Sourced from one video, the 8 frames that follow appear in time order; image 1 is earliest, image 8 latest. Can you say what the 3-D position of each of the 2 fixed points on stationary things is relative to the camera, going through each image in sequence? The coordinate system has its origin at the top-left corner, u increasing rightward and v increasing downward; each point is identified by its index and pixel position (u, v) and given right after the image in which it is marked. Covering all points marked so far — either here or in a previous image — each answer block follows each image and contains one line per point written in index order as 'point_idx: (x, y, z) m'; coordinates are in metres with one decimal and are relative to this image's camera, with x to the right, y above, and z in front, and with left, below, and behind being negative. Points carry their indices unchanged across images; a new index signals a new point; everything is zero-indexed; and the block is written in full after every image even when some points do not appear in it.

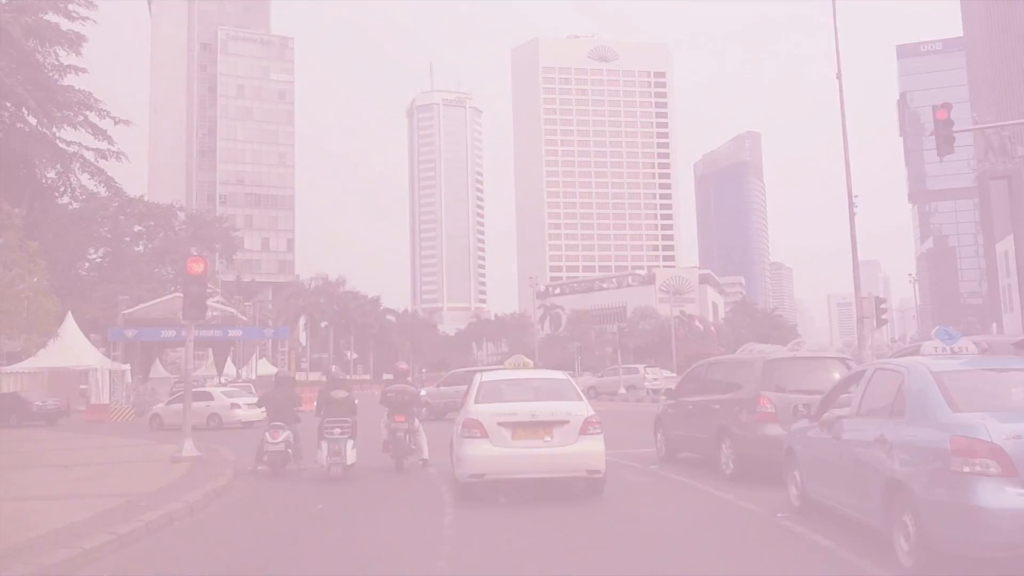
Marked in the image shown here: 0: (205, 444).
0: (-6.0, -3.1, +18.1) m
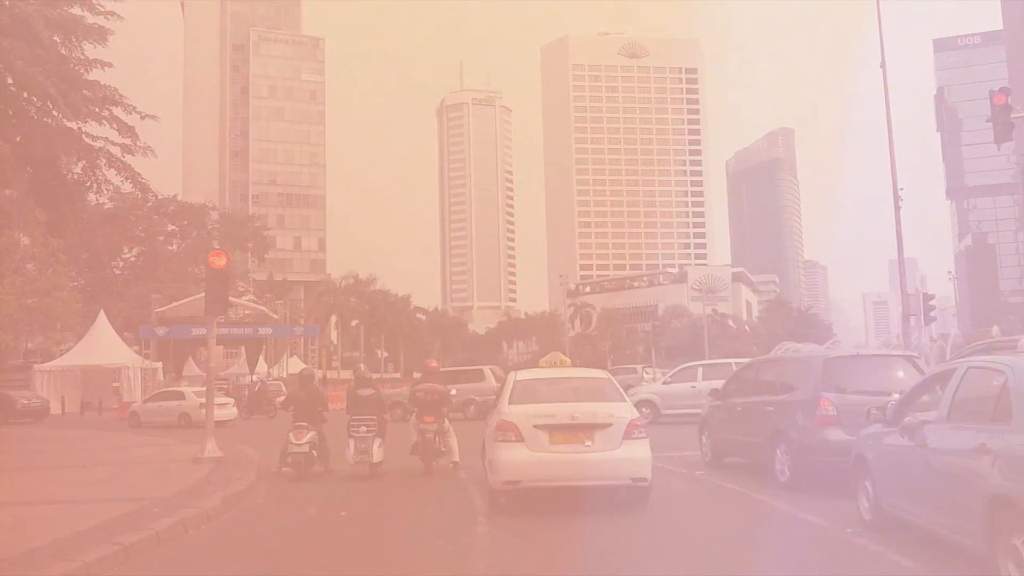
0: (-5.4, -3.0, +17.6) m
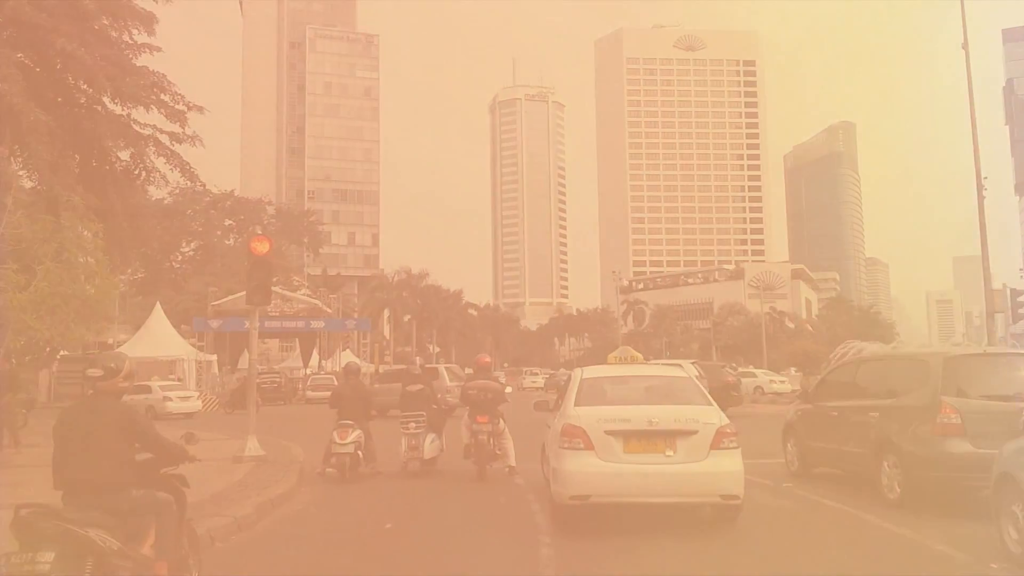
0: (-4.3, -2.8, +16.8) m
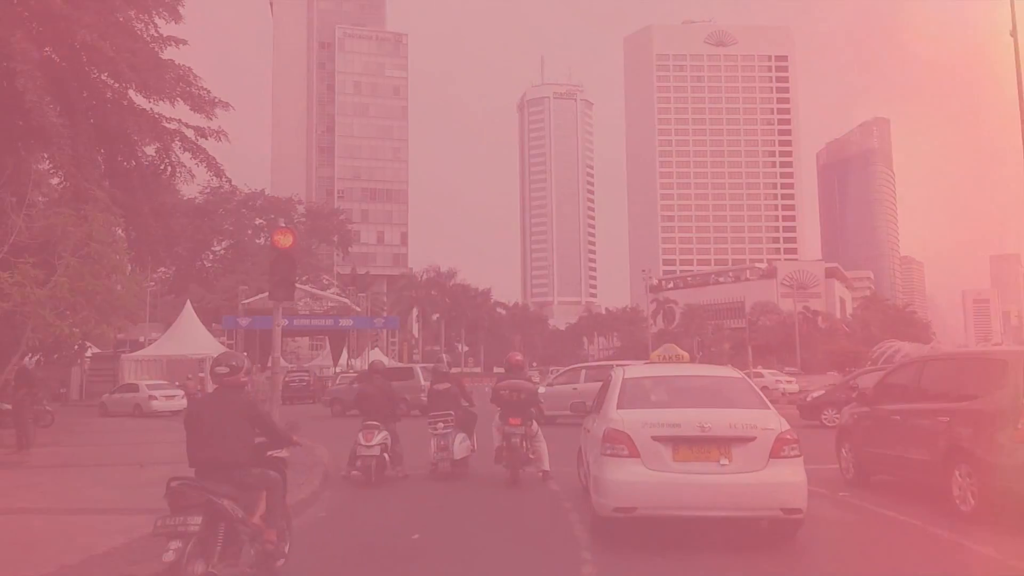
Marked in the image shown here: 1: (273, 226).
0: (-3.8, -2.8, +16.3) m
1: (-3.4, +0.9, +12.9) m
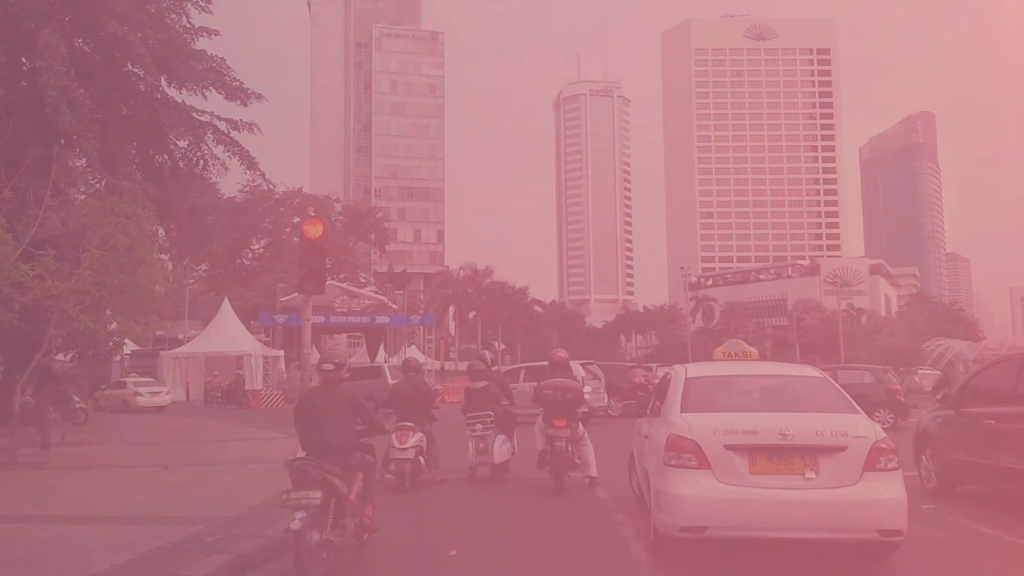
0: (-3.0, -2.6, +15.6) m
1: (-2.8, +1.0, +12.3) m
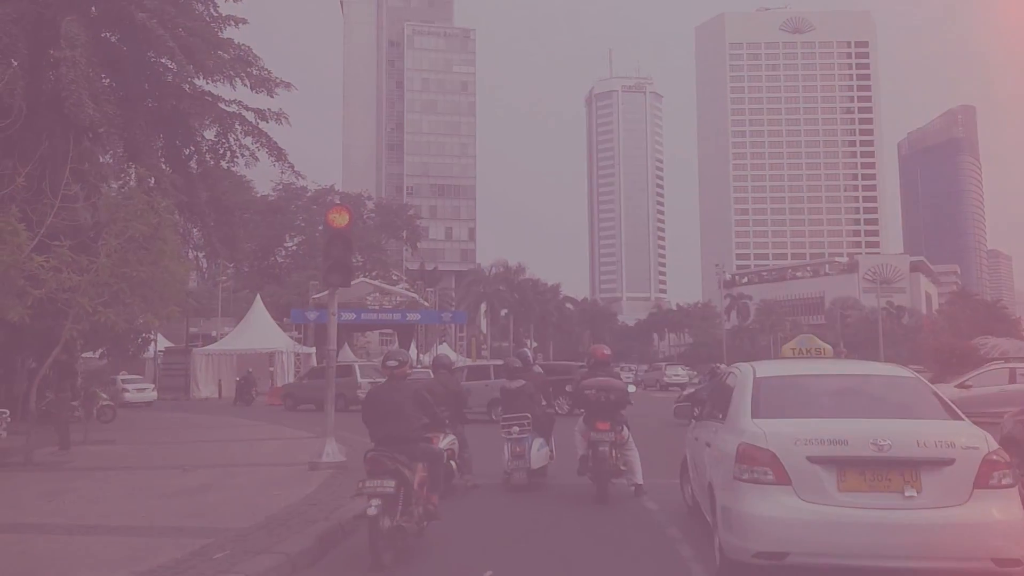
0: (-2.5, -2.5, +15.0) m
1: (-2.3, +1.1, +11.6) m
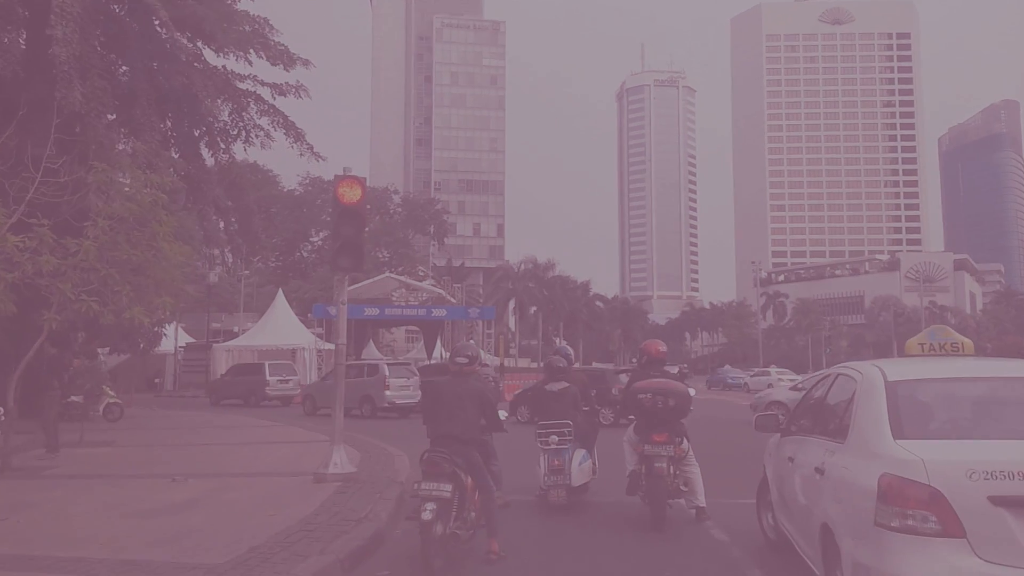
0: (-1.9, -2.4, +13.5) m
1: (-1.9, +1.2, +10.1) m
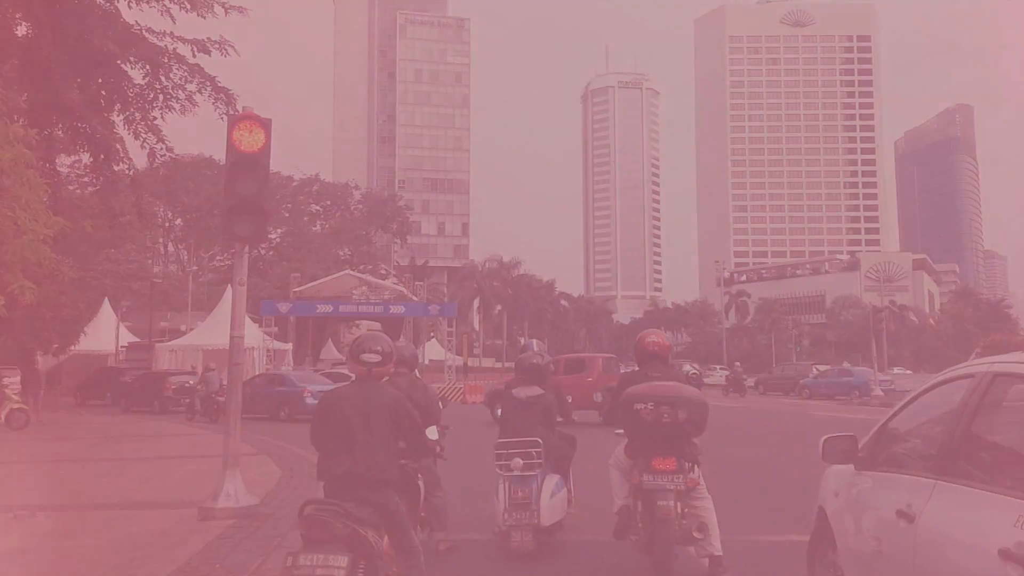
0: (-2.5, -2.2, +11.1) m
1: (-2.3, +1.4, +7.7) m
